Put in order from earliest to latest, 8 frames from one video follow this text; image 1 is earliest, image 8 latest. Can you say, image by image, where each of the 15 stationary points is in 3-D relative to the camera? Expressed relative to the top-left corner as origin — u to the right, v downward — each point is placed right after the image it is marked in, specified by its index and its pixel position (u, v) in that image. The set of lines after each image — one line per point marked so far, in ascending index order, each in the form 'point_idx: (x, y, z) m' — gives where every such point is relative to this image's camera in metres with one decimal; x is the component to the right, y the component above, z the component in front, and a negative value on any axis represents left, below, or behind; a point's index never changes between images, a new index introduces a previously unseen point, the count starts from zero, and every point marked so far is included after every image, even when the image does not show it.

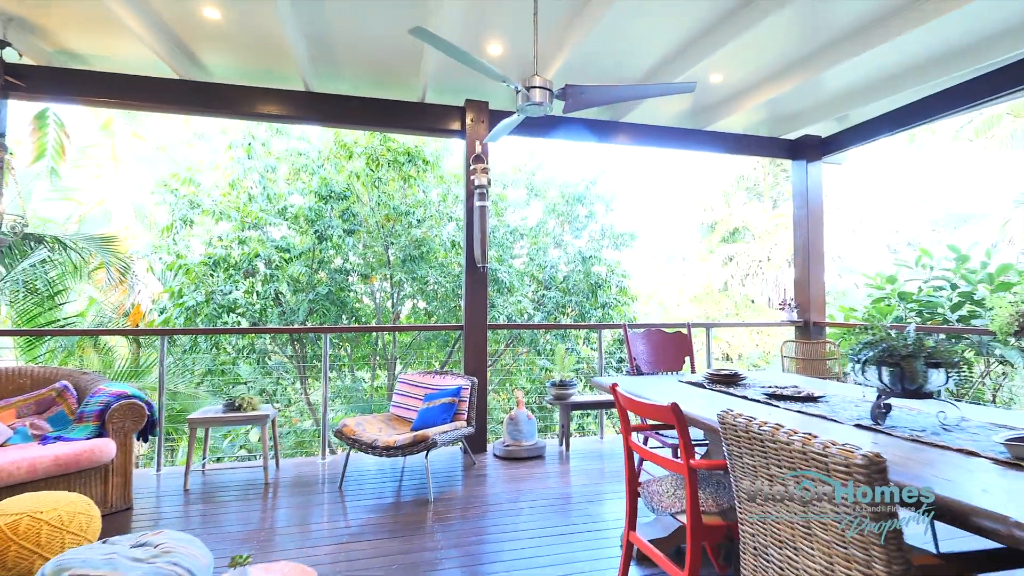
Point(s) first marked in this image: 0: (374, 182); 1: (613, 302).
0: (-1.7, +1.4, +5.5) m
1: (+1.4, -0.2, +6.0) m
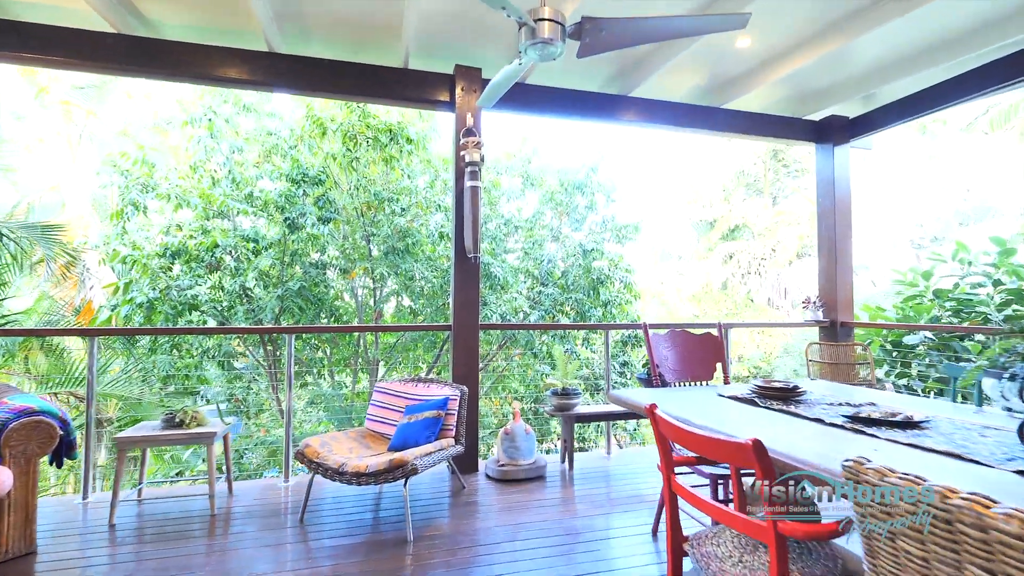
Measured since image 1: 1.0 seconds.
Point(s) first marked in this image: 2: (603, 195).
0: (-1.8, +1.4, +5.0) m
1: (+1.3, -0.1, +5.5) m
2: (+1.2, +1.2, +5.8) m
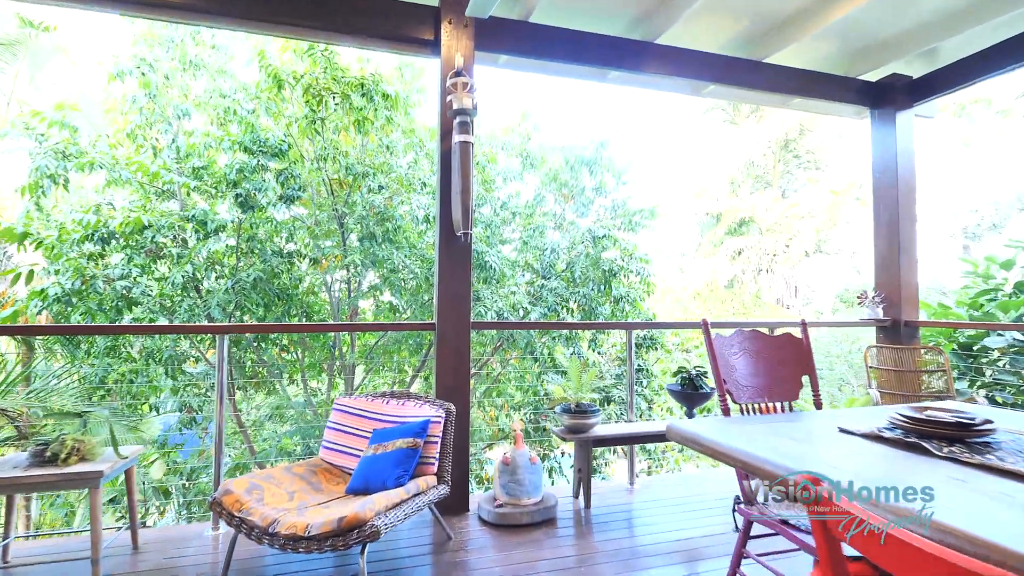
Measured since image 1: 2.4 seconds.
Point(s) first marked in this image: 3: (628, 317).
0: (-1.8, +1.5, +4.2) m
1: (+1.3, -0.1, +4.8) m
2: (+1.1, +1.3, +5.1) m
3: (+1.2, -0.3, +4.8) m
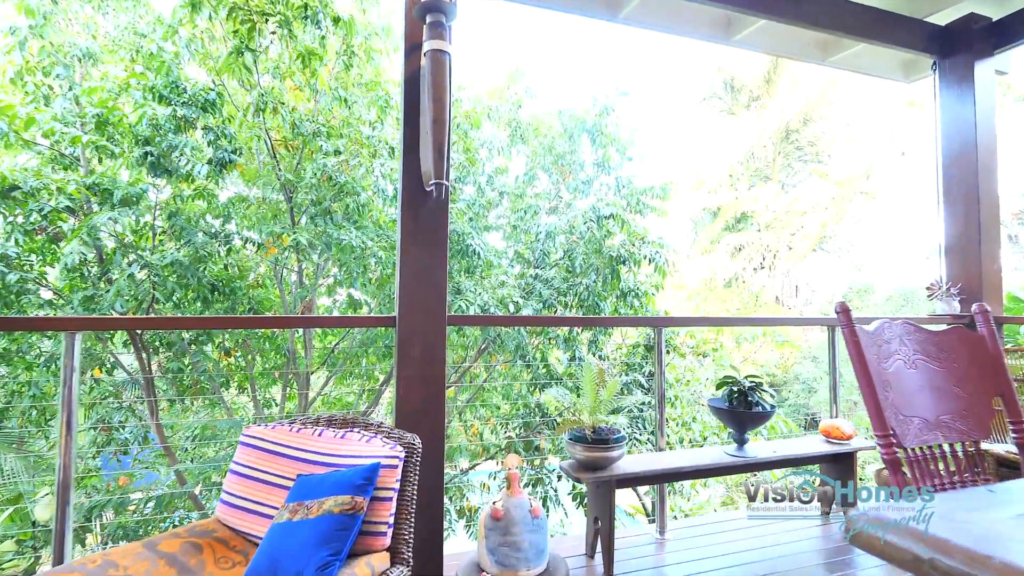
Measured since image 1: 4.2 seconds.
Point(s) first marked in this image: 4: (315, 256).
0: (-1.9, +1.6, +3.4) m
1: (+1.1, 0.0, +4.1) m
2: (+1.0, +1.4, +4.4) m
3: (+1.1, -0.2, +4.1) m
4: (-1.6, +0.3, +3.6) m
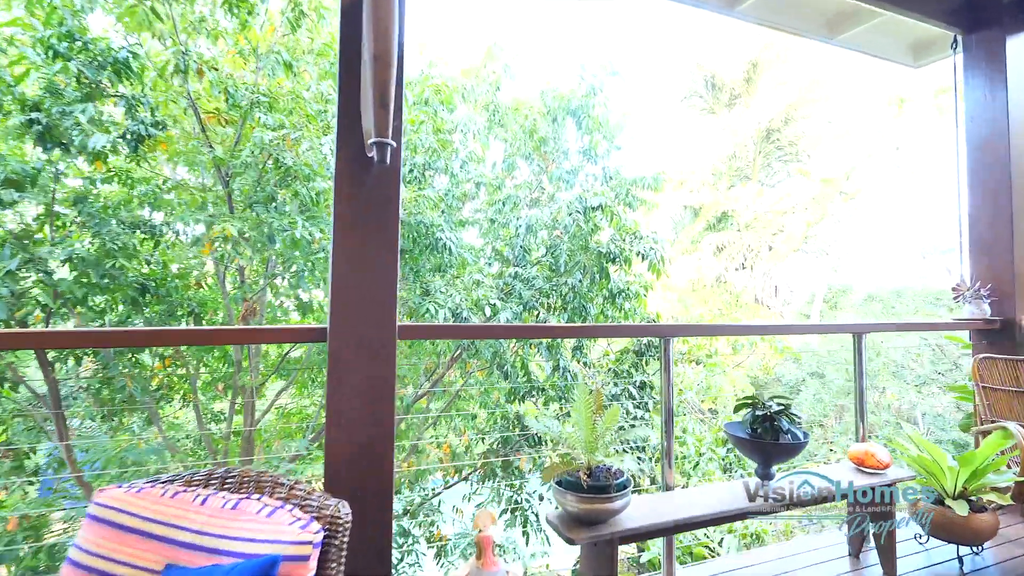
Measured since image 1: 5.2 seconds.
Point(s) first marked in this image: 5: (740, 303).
0: (-2.1, +1.6, +2.9) m
1: (+1.0, 0.0, +3.7) m
2: (+0.8, +1.4, +4.0) m
3: (+0.9, -0.2, +3.7) m
4: (-1.8, +0.3, +3.1) m
5: (+3.9, -0.2, +7.5) m
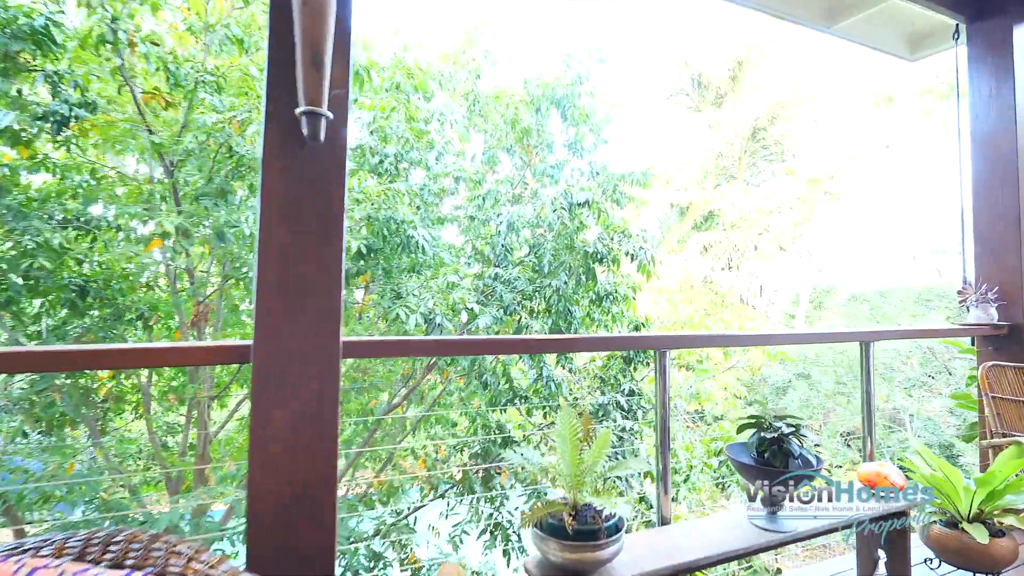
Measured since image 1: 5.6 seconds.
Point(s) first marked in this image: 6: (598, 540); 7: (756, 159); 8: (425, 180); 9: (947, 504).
0: (-2.2, +1.6, +2.6) m
1: (+0.8, 0.0, +3.5) m
2: (+0.7, +1.4, +3.8) m
3: (+0.8, -0.3, +3.5) m
4: (-1.9, +0.2, +2.8) m
5: (+3.6, -0.3, +7.4) m
6: (+0.2, -0.7, +1.3) m
7: (+4.2, +2.2, +7.6) m
8: (-0.7, +0.8, +3.4) m
9: (+1.7, -0.9, +1.8) m
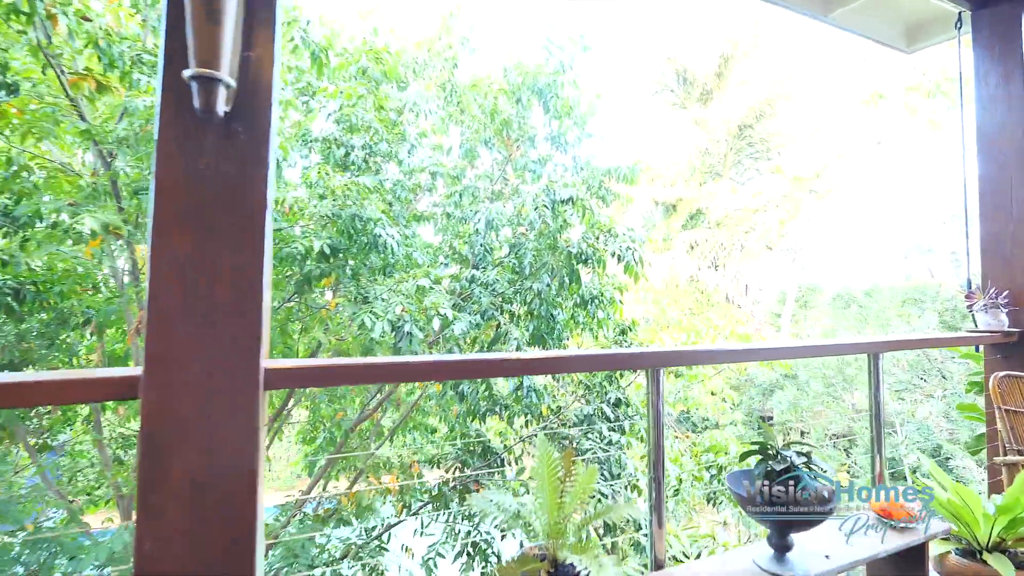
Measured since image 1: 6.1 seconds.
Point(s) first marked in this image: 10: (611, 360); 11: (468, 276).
0: (-2.3, +1.6, +2.3) m
1: (+0.7, 0.0, +3.3) m
2: (+0.5, +1.3, +3.6) m
3: (+0.6, -0.3, +3.3) m
4: (-2.0, +0.2, +2.6) m
5: (+3.4, -0.2, +7.3) m
6: (+0.1, -0.7, +1.0) m
7: (+3.9, +2.2, +7.5) m
8: (-0.8, +0.8, +3.1) m
9: (+1.6, -0.9, +1.6) m
10: (+0.3, -0.2, +1.3) m
11: (-0.3, +0.1, +3.2) m
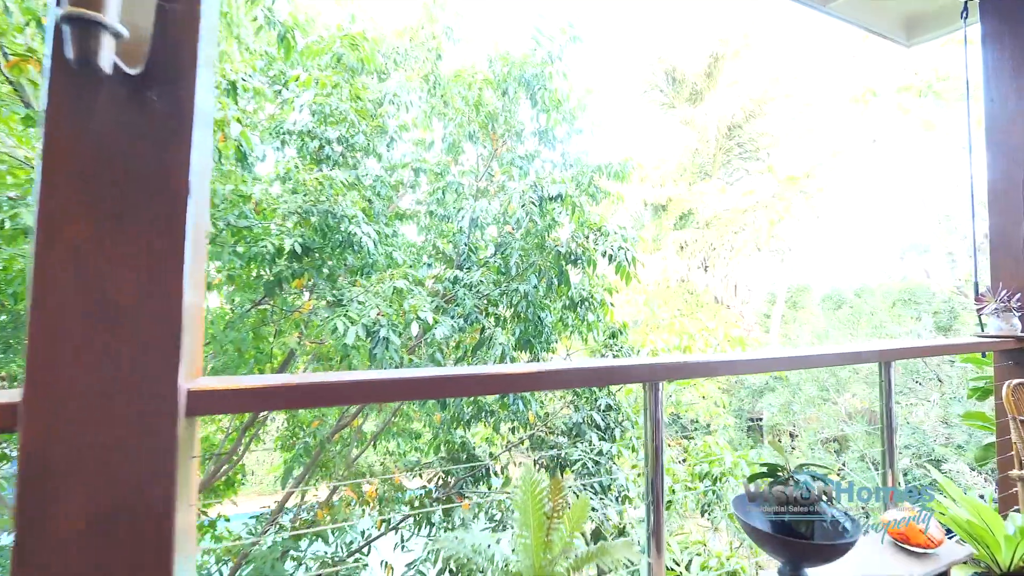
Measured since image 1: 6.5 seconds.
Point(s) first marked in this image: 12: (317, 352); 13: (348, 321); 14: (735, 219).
0: (-2.4, +1.5, +2.1) m
1: (+0.6, -0.1, +3.1) m
2: (+0.4, +1.3, +3.4) m
3: (+0.5, -0.3, +3.2) m
4: (-2.1, +0.2, +2.4) m
5: (+3.2, -0.3, +7.2) m
6: (+0.1, -0.7, +0.9) m
7: (+3.7, +2.2, +7.4) m
8: (-0.9, +0.8, +2.9) m
9: (+1.6, -0.9, +1.5) m
10: (+0.2, -0.2, +1.1) m
11: (-0.4, +0.1, +3.0) m
12: (-1.2, -0.4, +2.8) m
13: (-0.9, -0.2, +2.6) m
14: (+3.5, +1.1, +7.1) m
